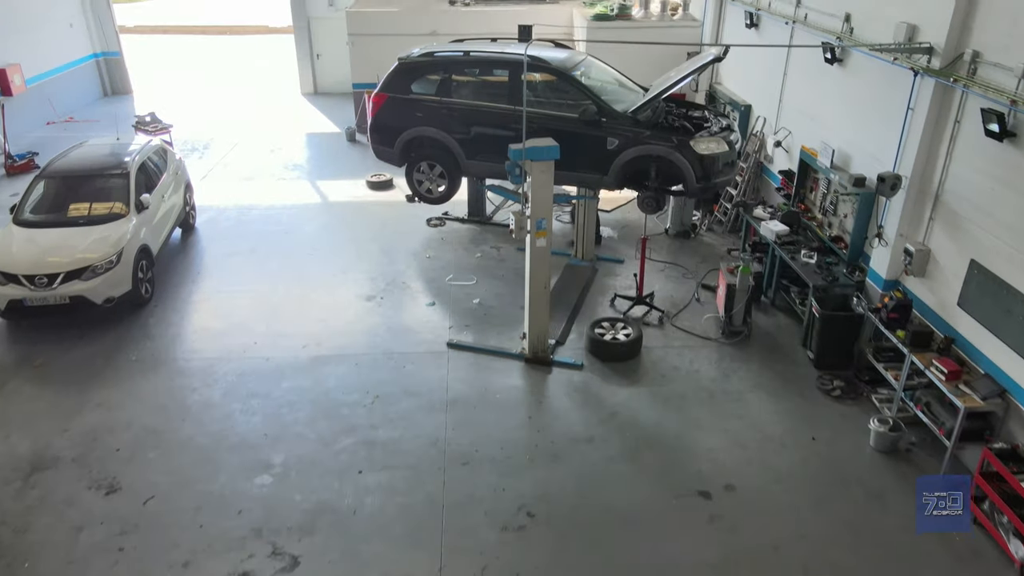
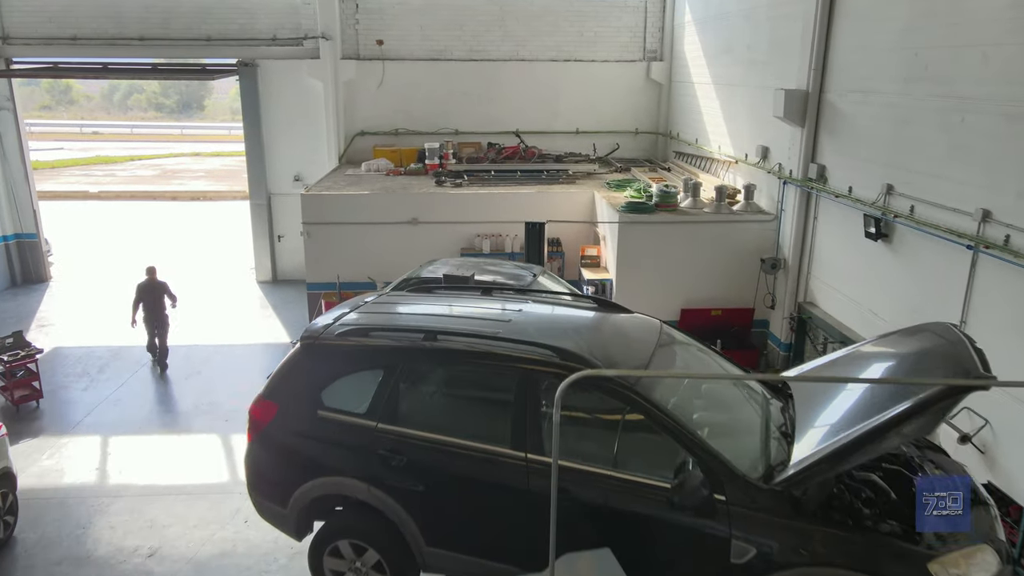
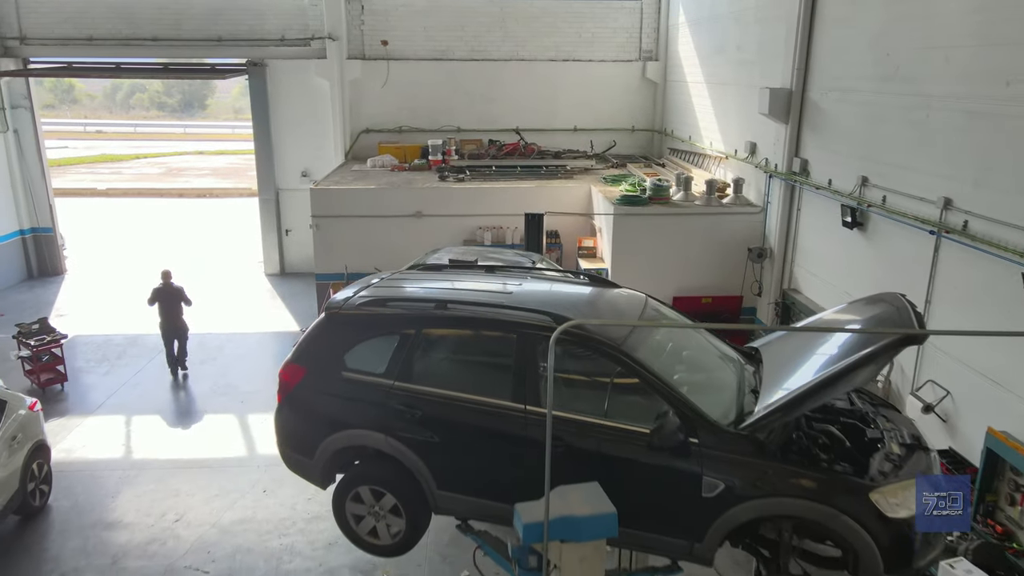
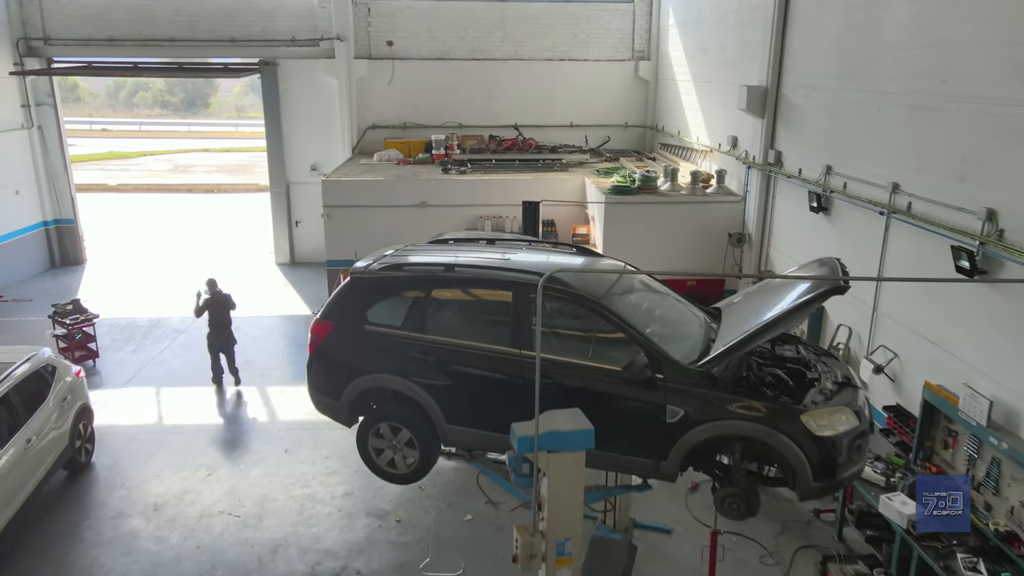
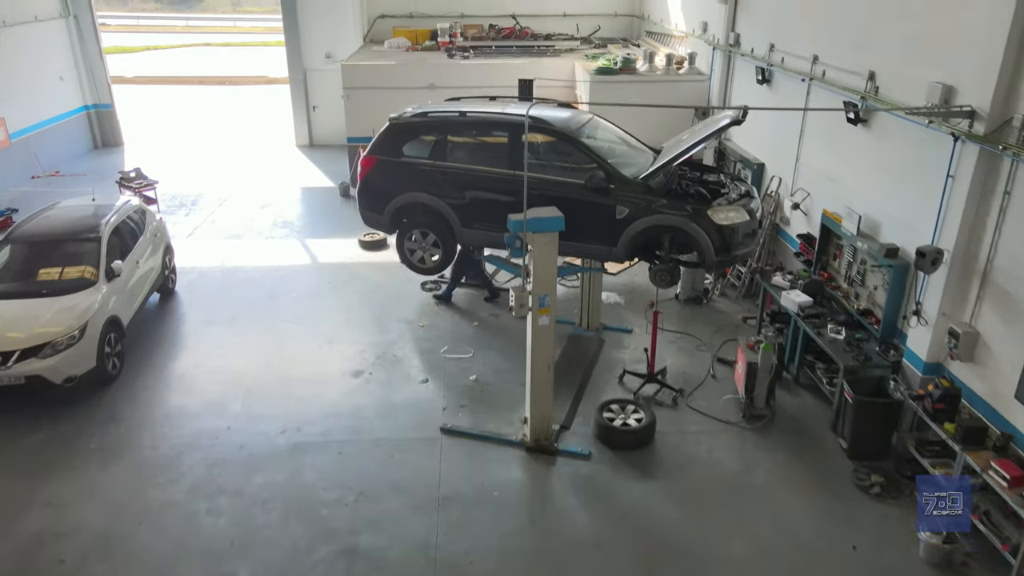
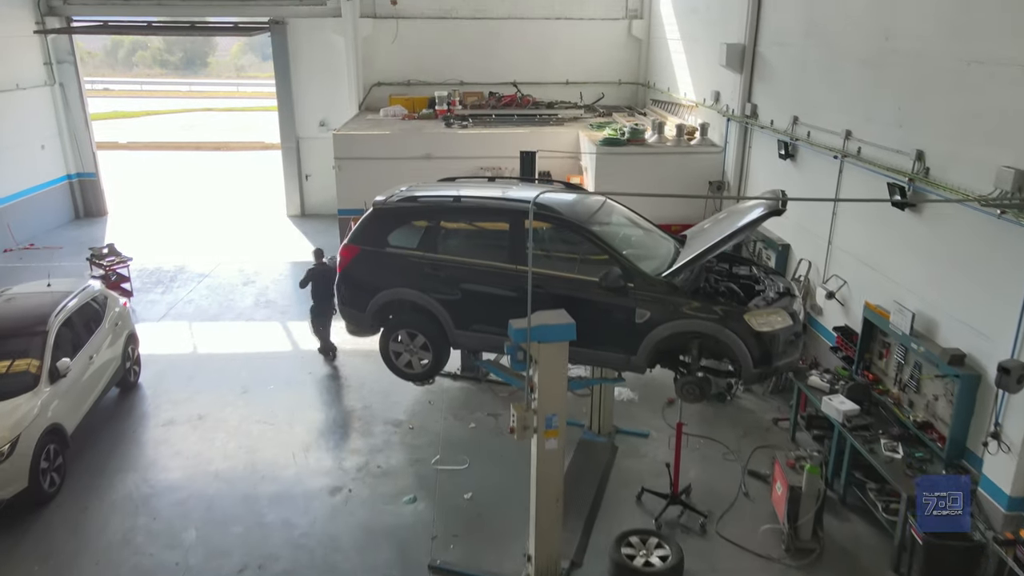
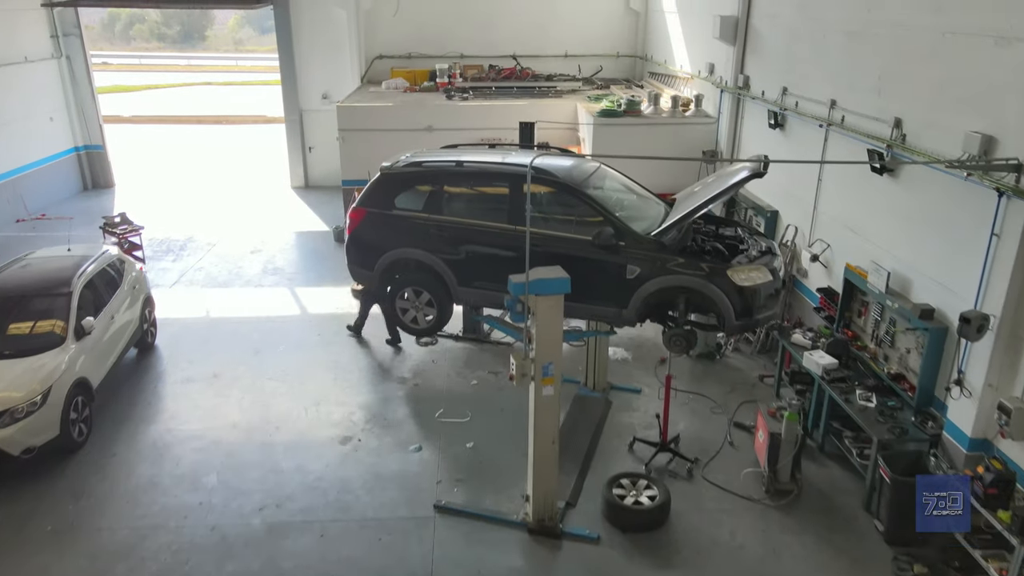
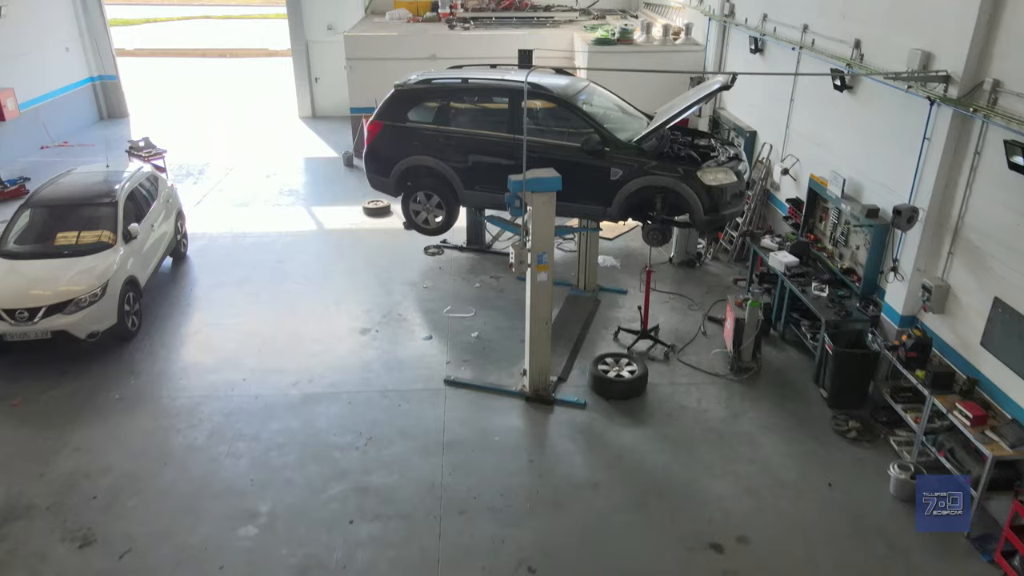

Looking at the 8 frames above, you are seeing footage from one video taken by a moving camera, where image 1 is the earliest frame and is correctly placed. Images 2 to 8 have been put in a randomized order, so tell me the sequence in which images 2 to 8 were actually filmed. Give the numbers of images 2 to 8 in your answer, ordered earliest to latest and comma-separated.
8, 5, 7, 6, 4, 3, 2
